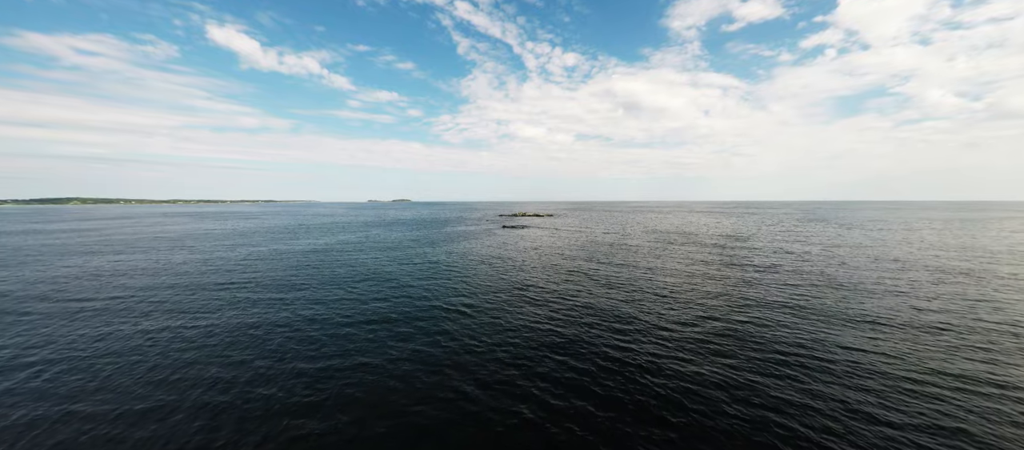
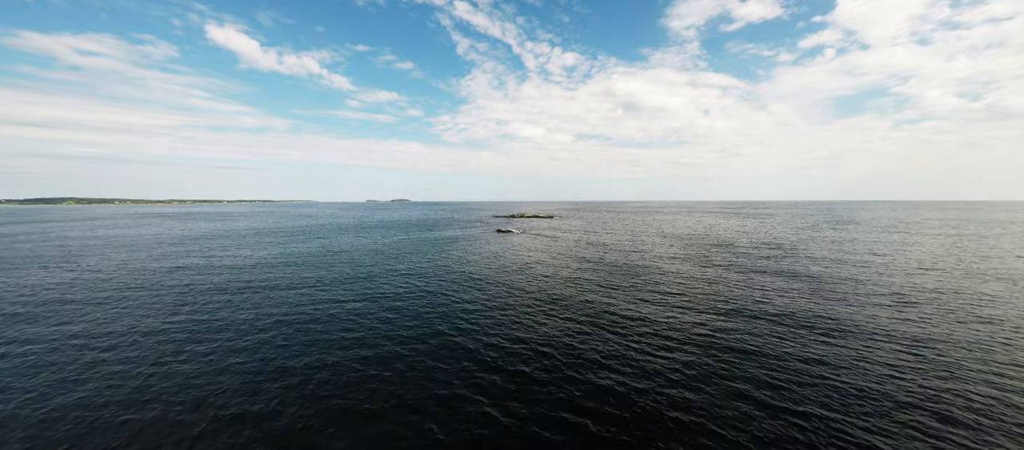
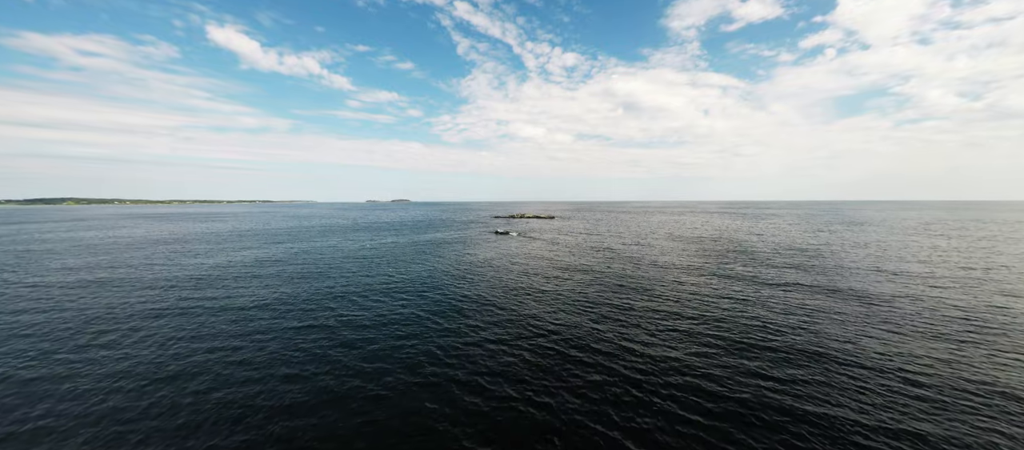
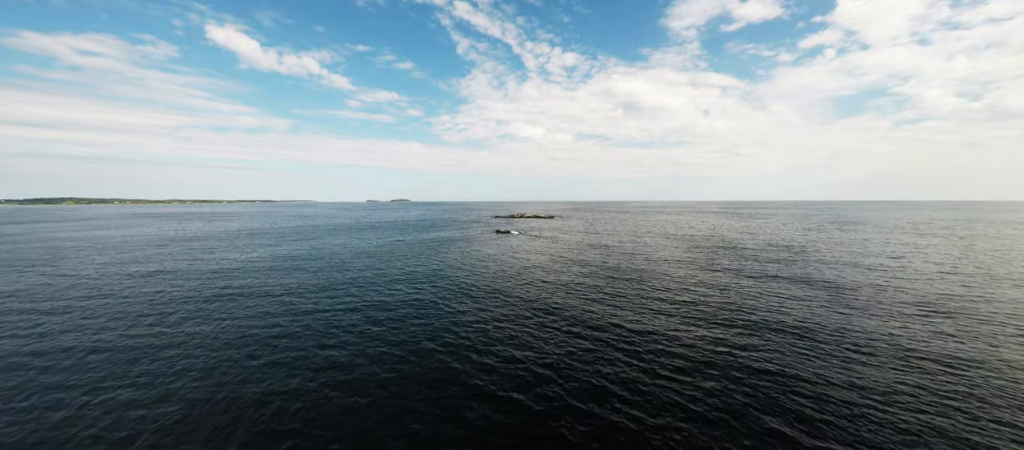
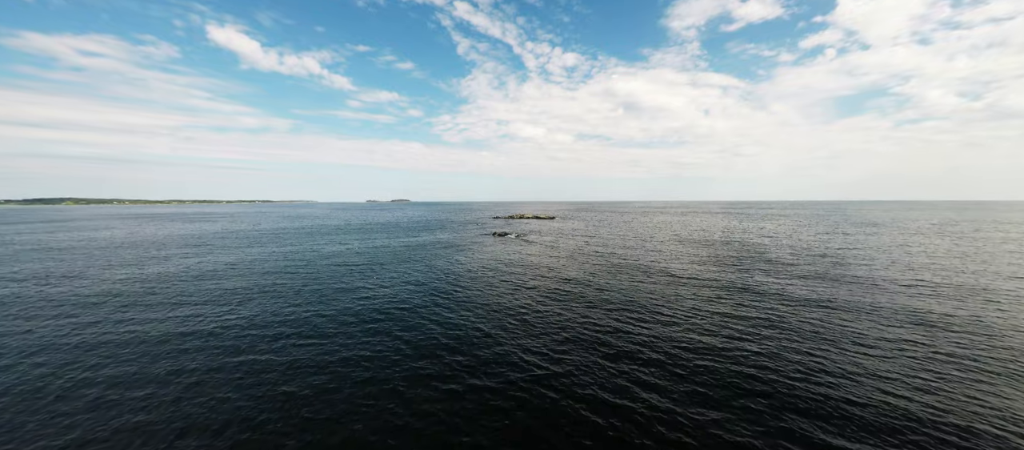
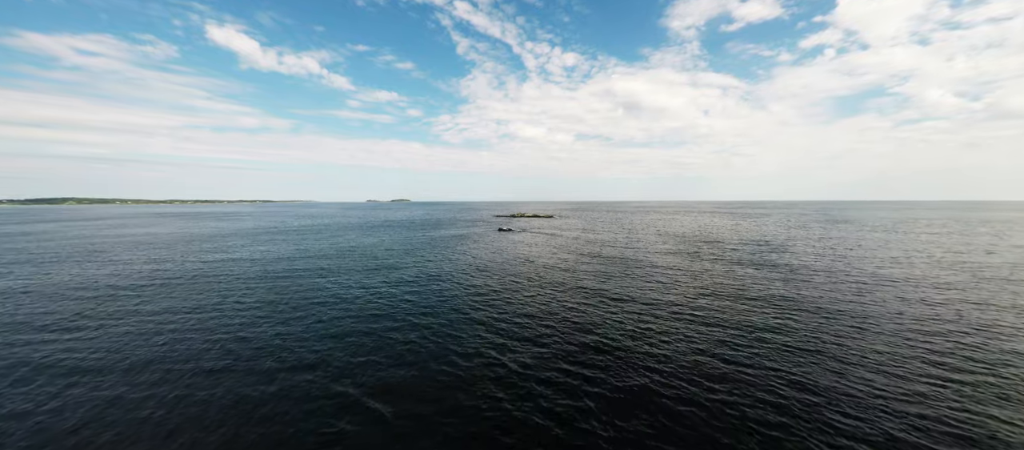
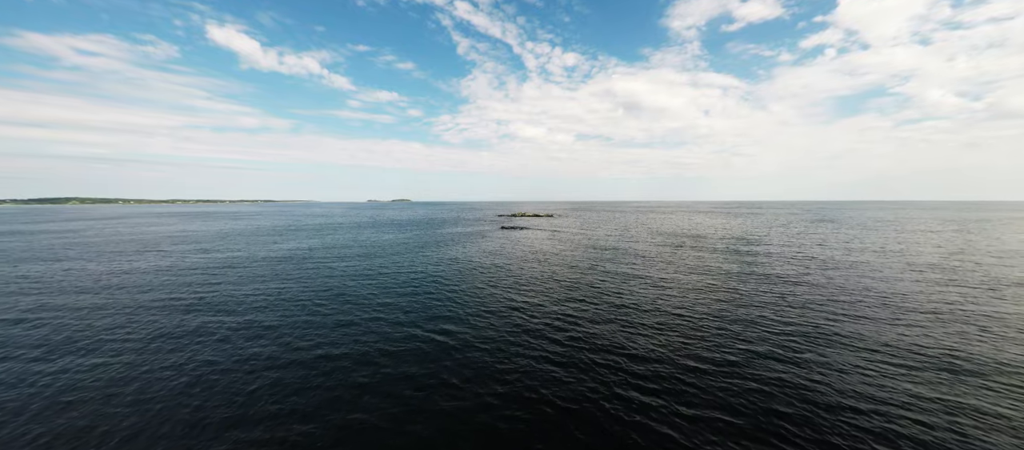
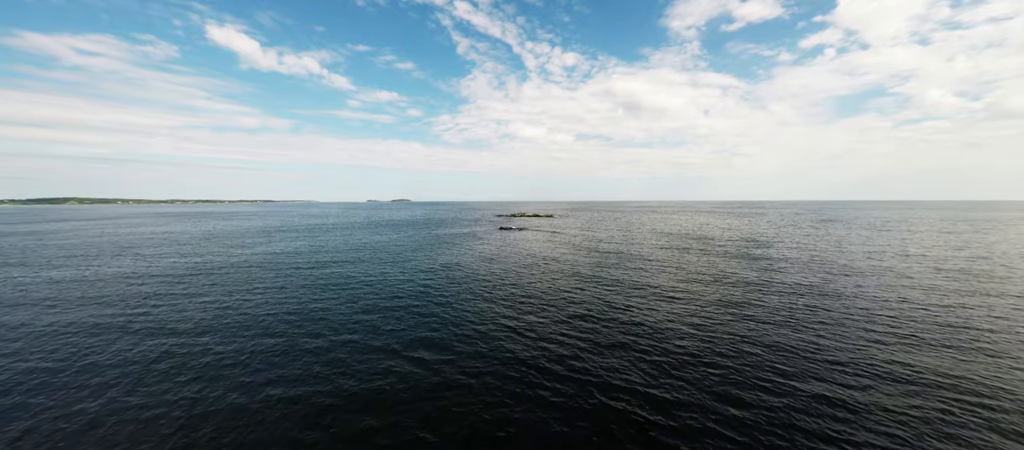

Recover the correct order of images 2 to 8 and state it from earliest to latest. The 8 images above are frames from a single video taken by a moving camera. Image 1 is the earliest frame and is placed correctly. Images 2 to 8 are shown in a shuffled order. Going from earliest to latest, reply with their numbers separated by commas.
7, 8, 6, 2, 4, 3, 5
